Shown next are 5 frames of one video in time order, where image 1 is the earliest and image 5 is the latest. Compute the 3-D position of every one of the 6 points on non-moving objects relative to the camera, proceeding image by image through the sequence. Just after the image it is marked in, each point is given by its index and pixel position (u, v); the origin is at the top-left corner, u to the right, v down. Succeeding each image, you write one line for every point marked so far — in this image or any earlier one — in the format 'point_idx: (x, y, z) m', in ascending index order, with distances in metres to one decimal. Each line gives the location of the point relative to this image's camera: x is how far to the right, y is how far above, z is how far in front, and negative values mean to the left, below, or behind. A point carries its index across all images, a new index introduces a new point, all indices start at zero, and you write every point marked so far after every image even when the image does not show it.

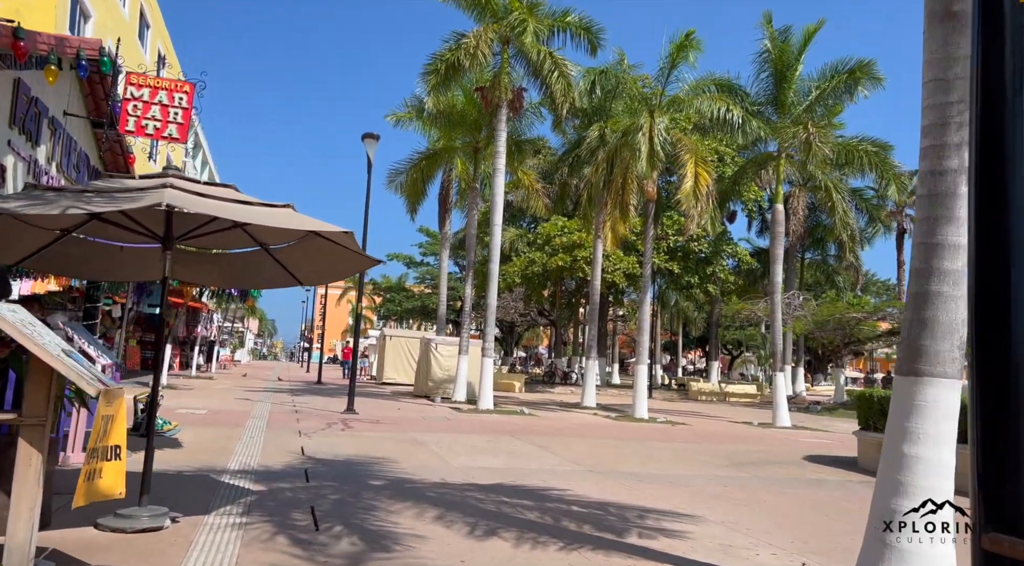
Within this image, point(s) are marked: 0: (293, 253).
0: (-1.8, +0.3, +6.3) m
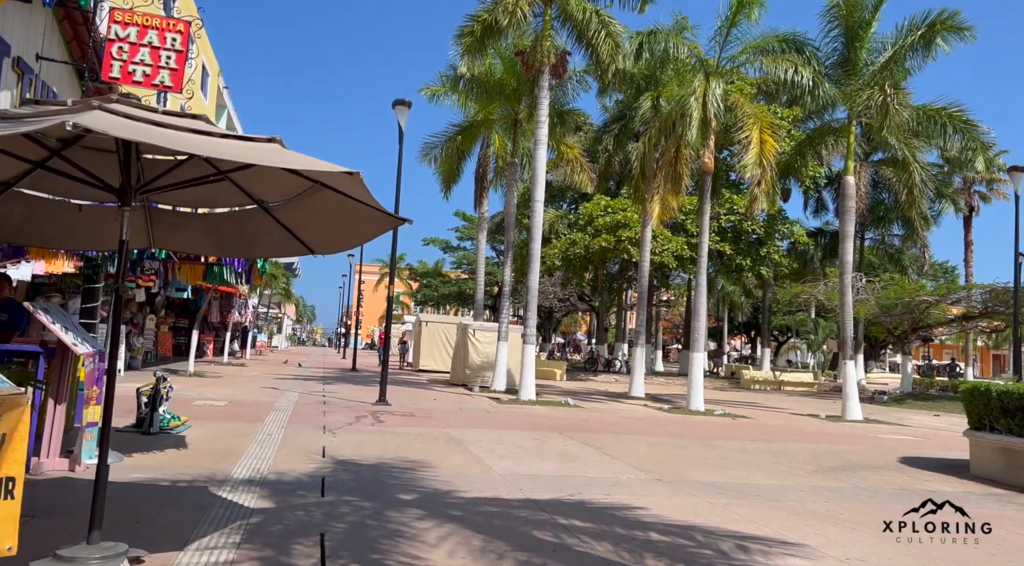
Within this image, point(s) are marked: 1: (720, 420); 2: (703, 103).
0: (-1.4, +0.5, +4.9) m
1: (+4.2, -2.8, +15.5) m
2: (+4.6, +4.2, +17.7) m
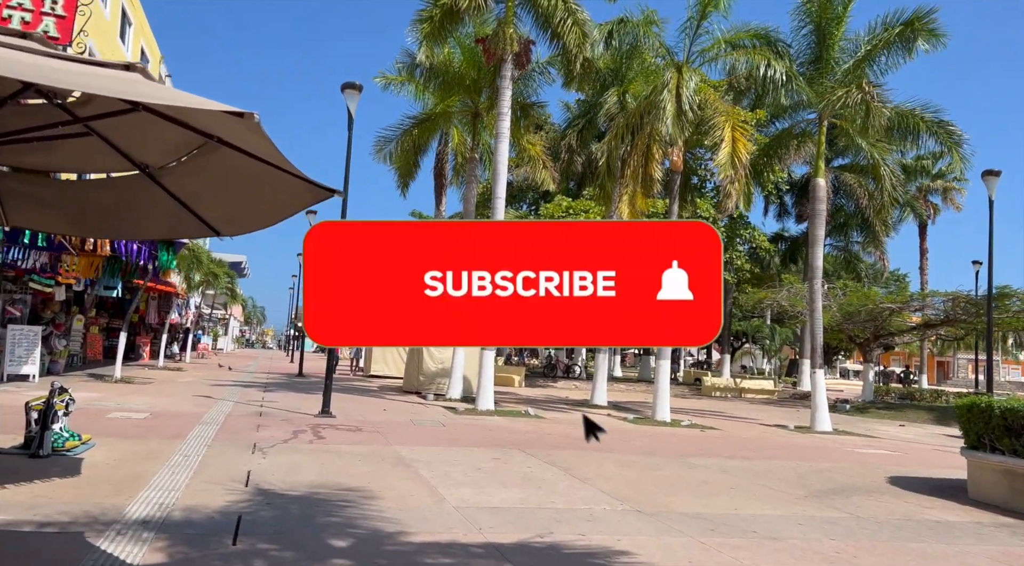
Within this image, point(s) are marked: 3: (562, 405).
0: (-1.6, +0.5, +3.7) m
1: (+3.4, -2.9, +14.6) m
2: (+3.7, +4.1, +16.8) m
3: (+1.3, -3.1, +19.5) m
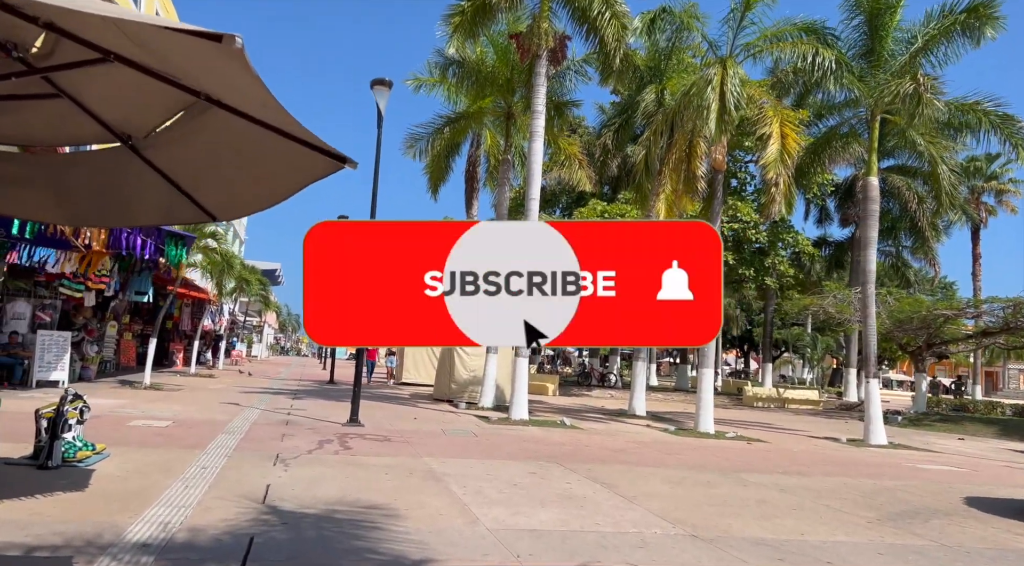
0: (-1.4, +0.5, +3.2) m
1: (+4.0, -2.9, +13.8) m
2: (+4.4, +4.0, +16.0) m
3: (+2.2, -3.3, +18.7) m
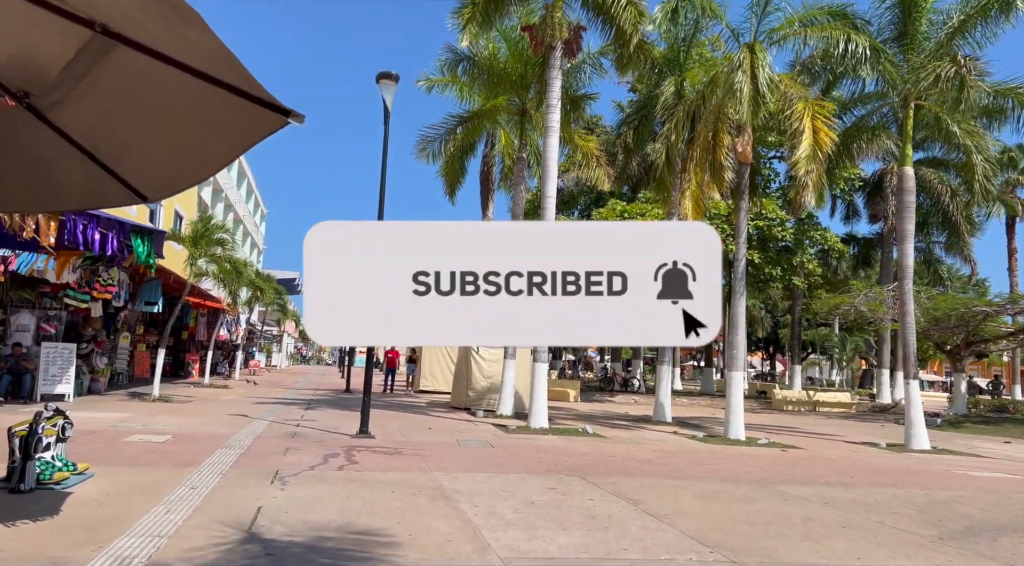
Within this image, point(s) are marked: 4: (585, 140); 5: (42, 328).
0: (-1.4, +0.6, +2.5) m
1: (+4.4, -2.9, +12.9) m
2: (+4.7, +4.1, +15.3) m
3: (+2.6, -3.3, +18.0) m
4: (+1.9, +3.6, +19.3) m
5: (-9.7, -0.9, +15.7) m
